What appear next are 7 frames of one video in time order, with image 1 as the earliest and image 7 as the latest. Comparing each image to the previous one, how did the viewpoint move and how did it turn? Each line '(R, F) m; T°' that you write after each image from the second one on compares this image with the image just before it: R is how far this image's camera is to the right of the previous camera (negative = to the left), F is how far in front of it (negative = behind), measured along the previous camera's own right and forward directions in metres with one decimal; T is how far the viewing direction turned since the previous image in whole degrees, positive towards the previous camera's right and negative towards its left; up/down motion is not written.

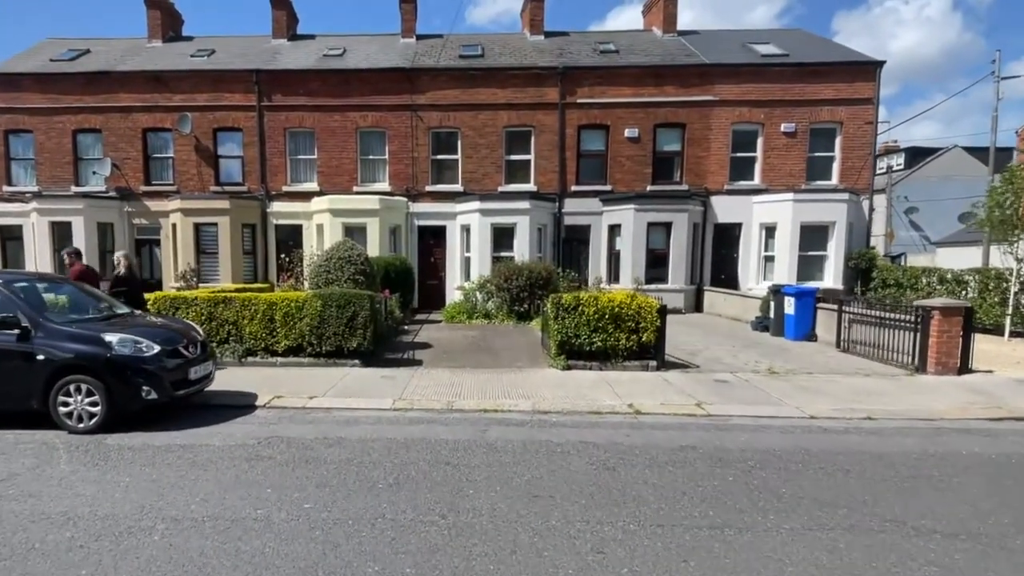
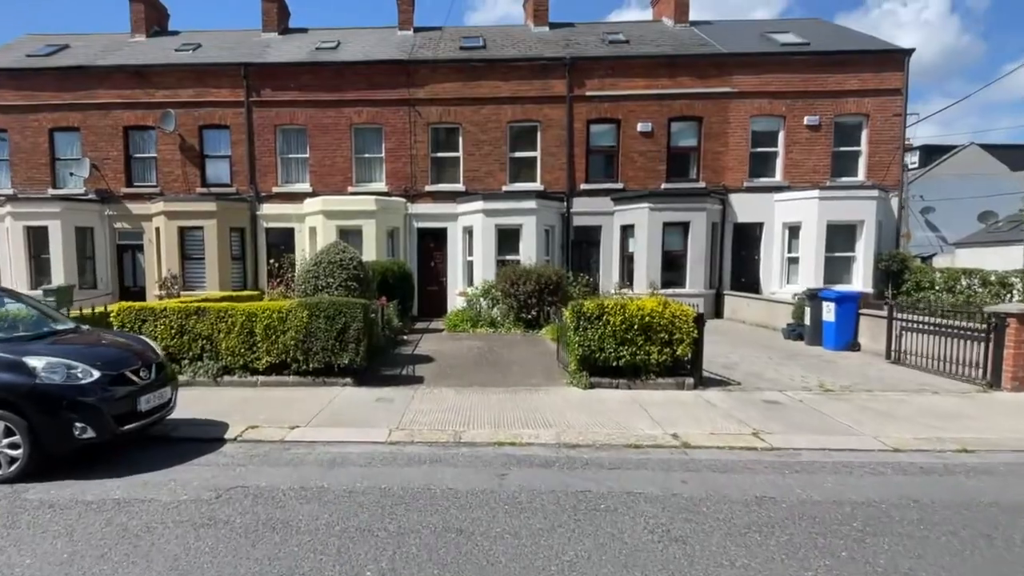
(-0.2, +1.1) m; 0°
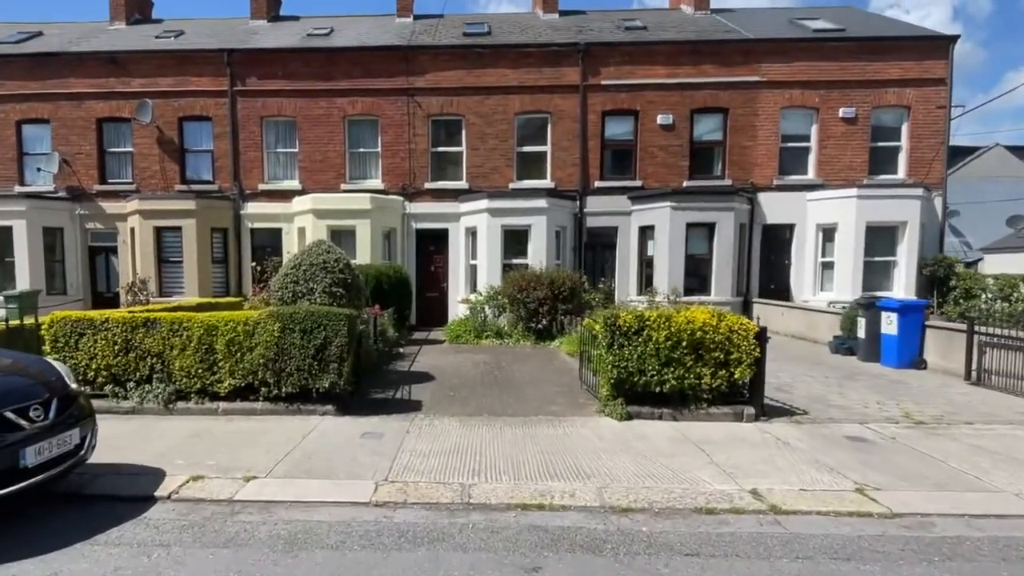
(-0.2, +1.4) m; 0°
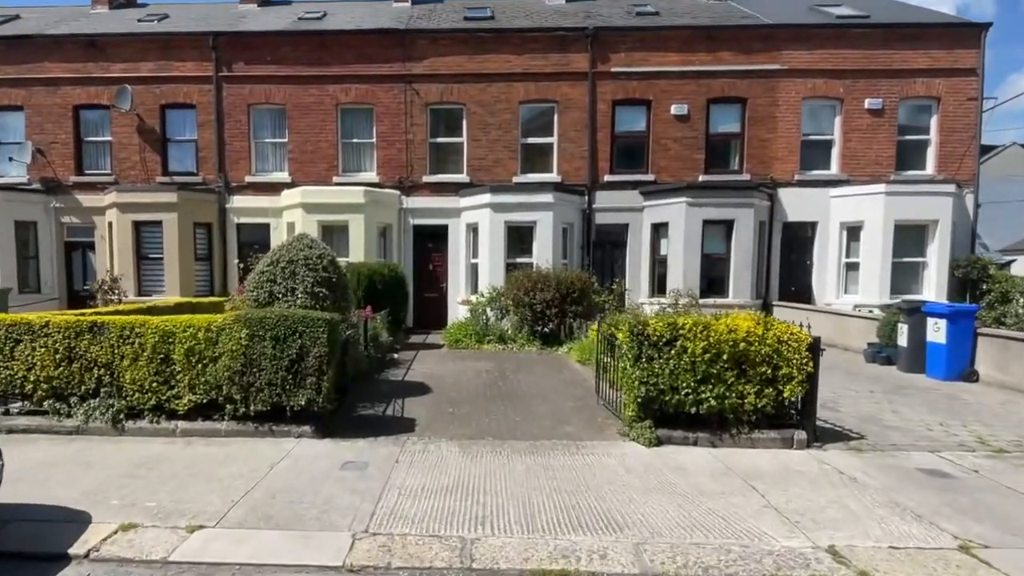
(-0.1, +0.9) m; 0°
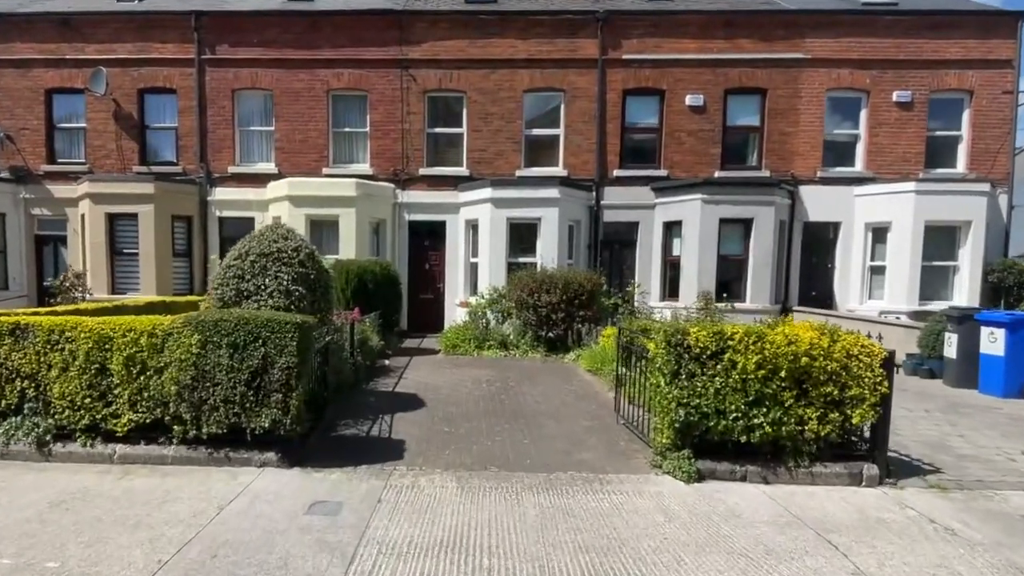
(-0.1, +0.9) m; 0°
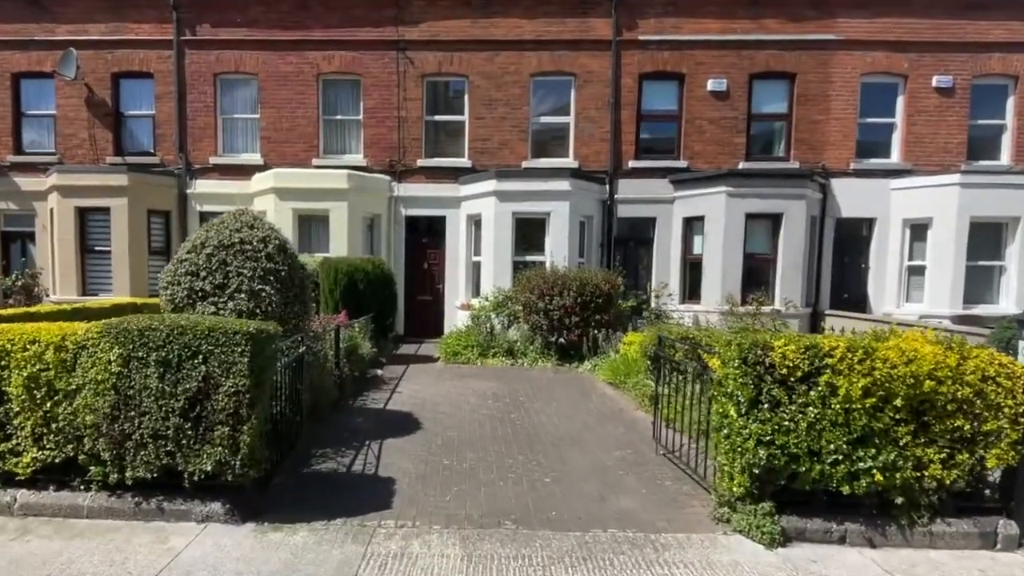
(-0.1, +1.1) m; 0°
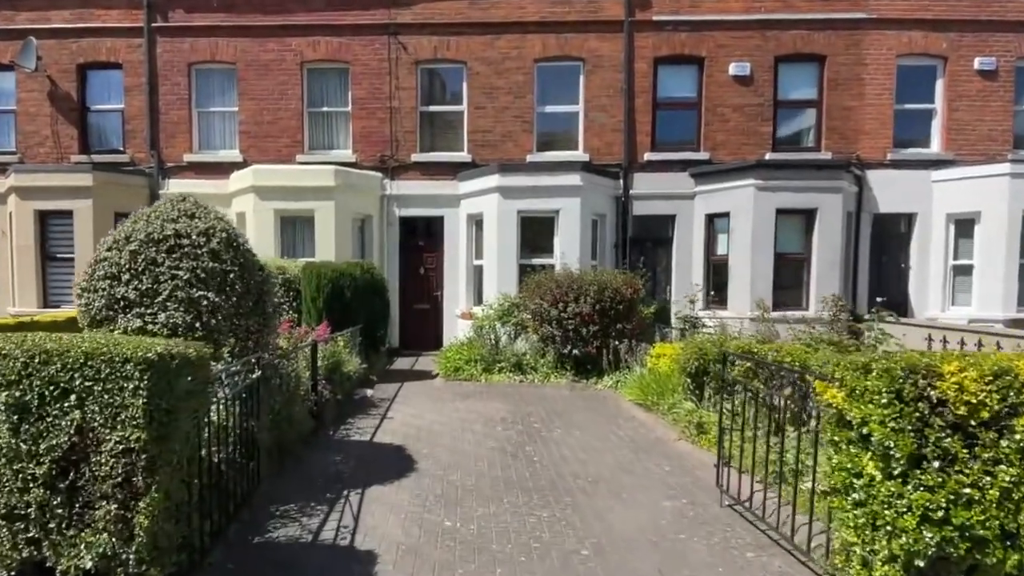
(-0.1, +1.1) m; 0°
